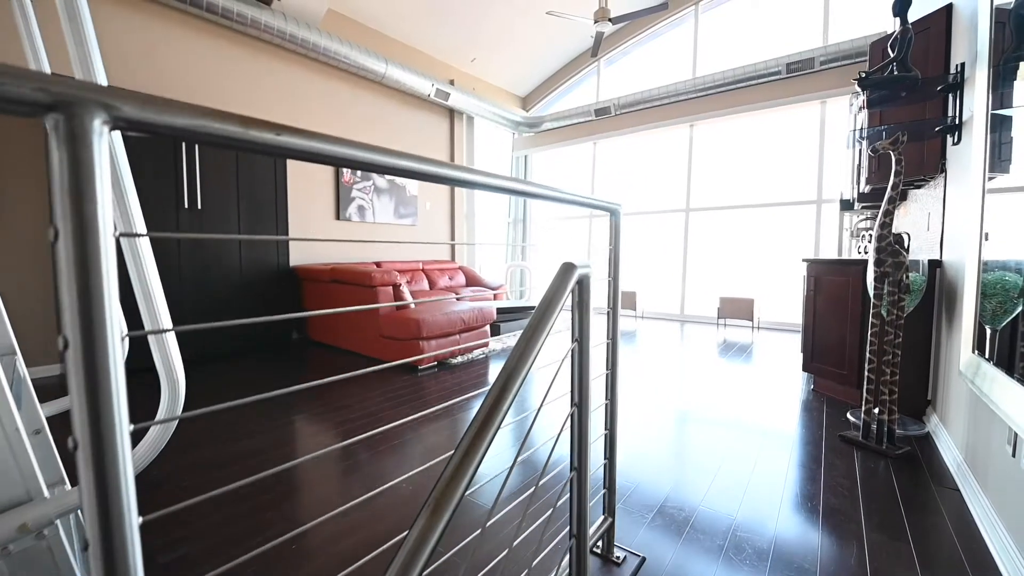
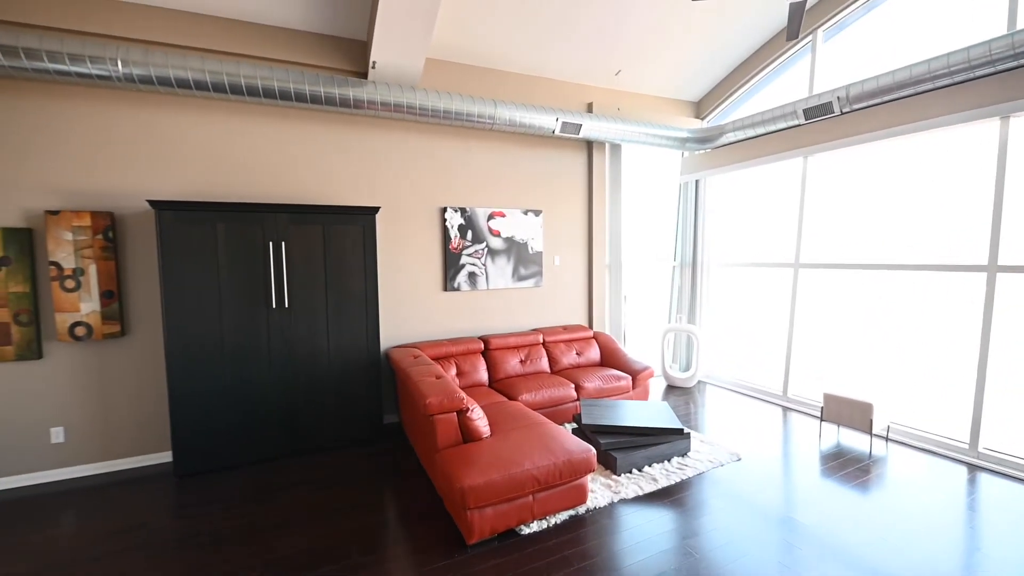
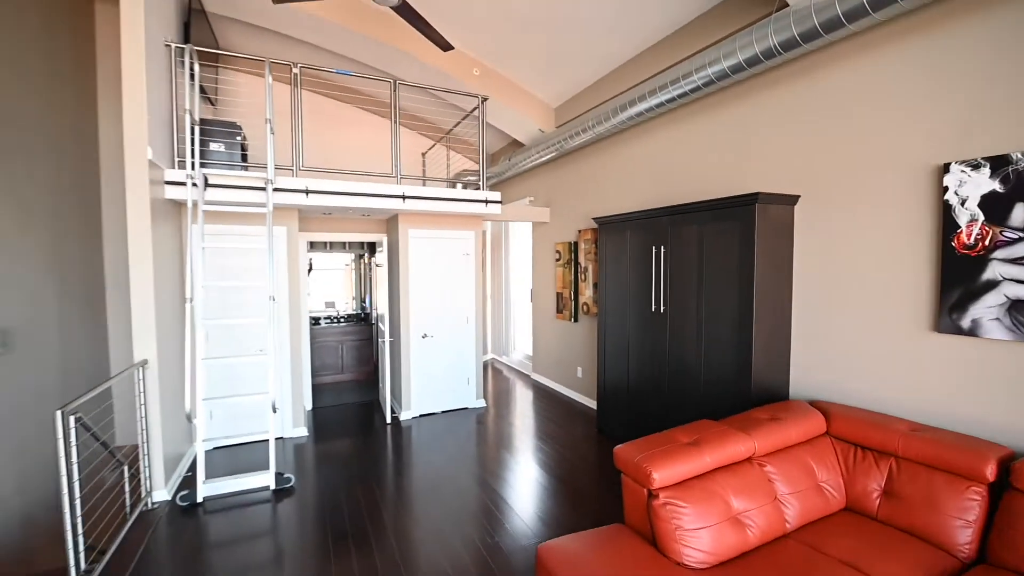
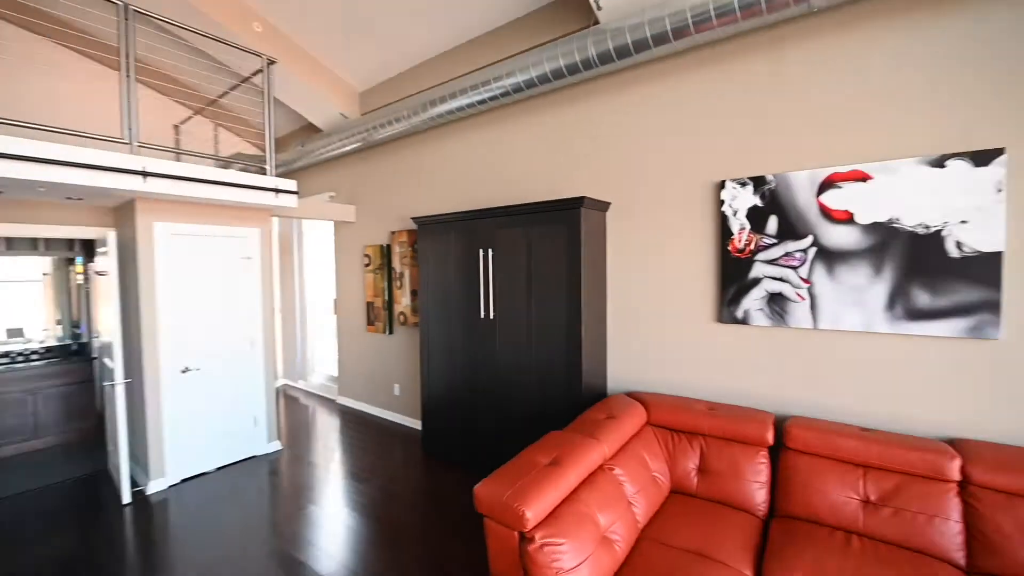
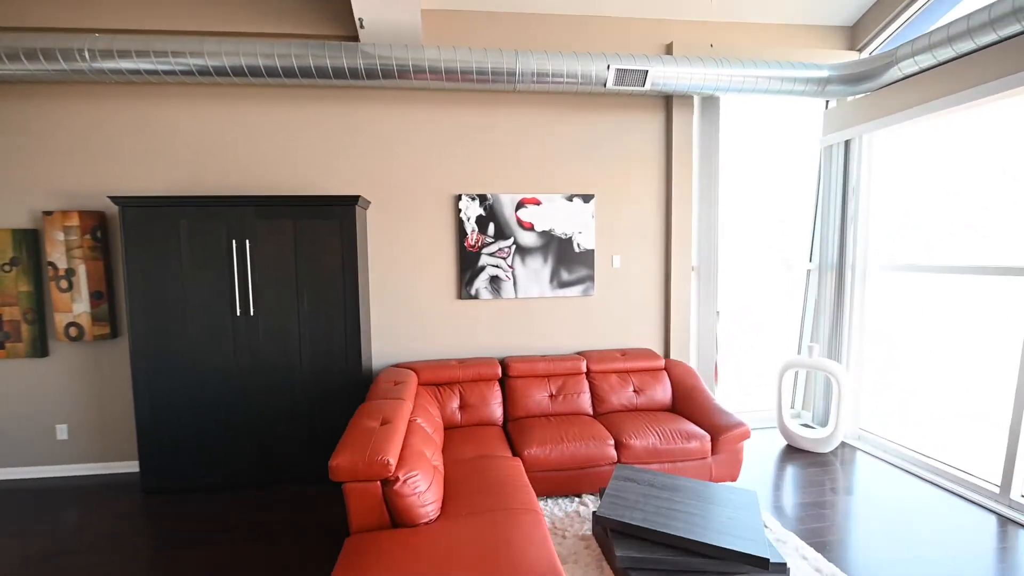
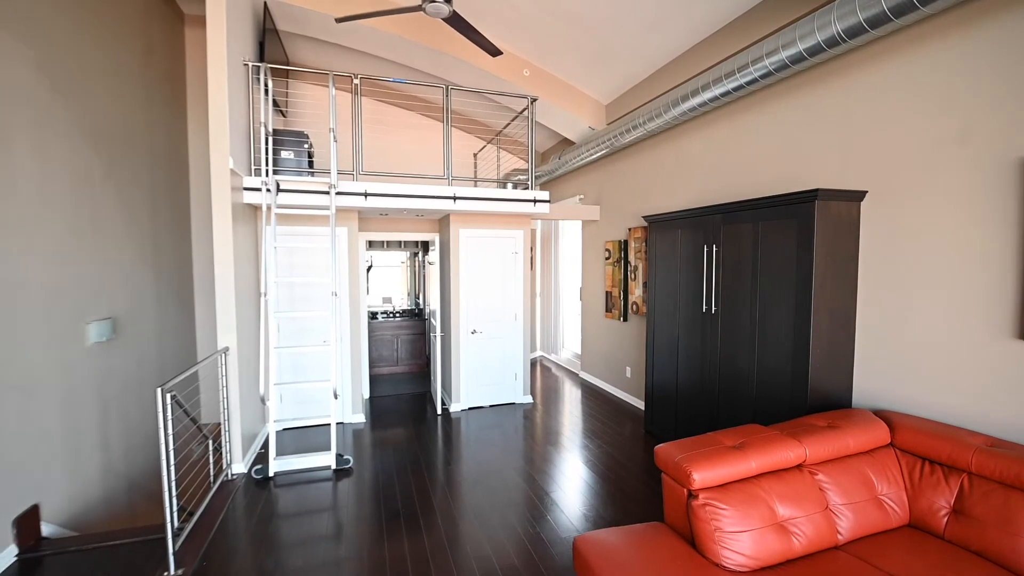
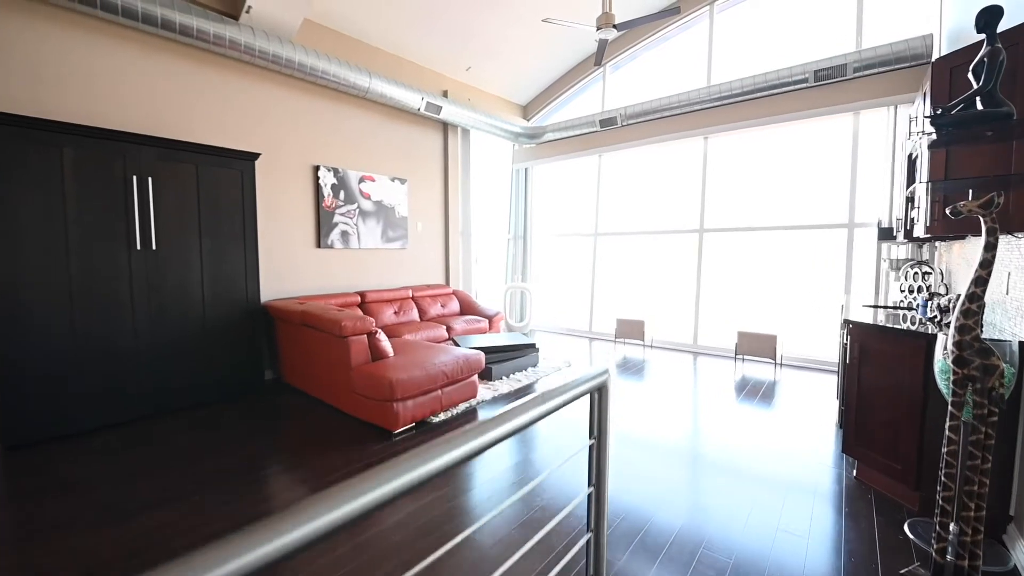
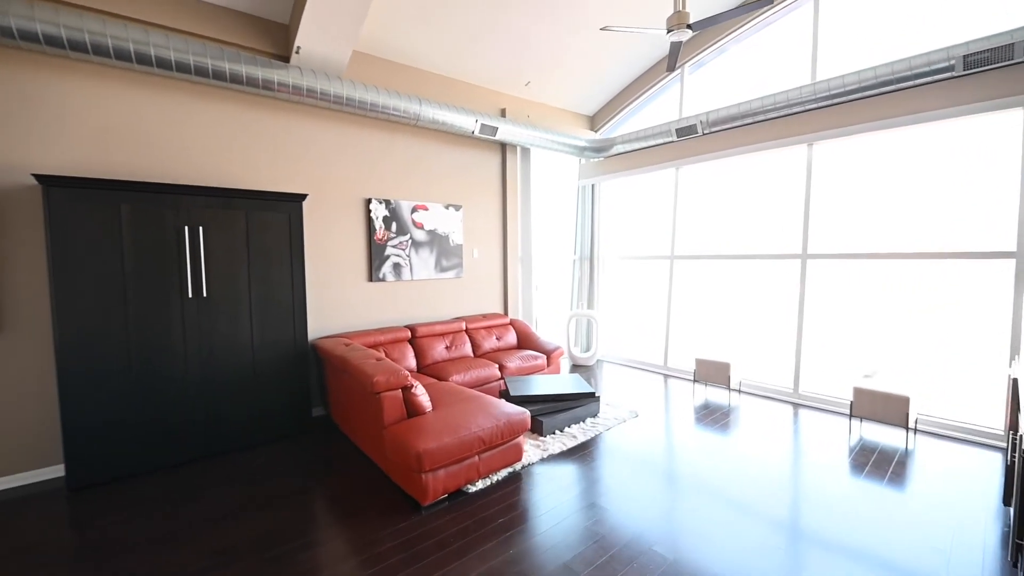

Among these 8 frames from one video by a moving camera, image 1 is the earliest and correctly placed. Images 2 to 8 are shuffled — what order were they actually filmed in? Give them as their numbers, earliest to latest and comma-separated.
7, 8, 2, 5, 4, 3, 6
